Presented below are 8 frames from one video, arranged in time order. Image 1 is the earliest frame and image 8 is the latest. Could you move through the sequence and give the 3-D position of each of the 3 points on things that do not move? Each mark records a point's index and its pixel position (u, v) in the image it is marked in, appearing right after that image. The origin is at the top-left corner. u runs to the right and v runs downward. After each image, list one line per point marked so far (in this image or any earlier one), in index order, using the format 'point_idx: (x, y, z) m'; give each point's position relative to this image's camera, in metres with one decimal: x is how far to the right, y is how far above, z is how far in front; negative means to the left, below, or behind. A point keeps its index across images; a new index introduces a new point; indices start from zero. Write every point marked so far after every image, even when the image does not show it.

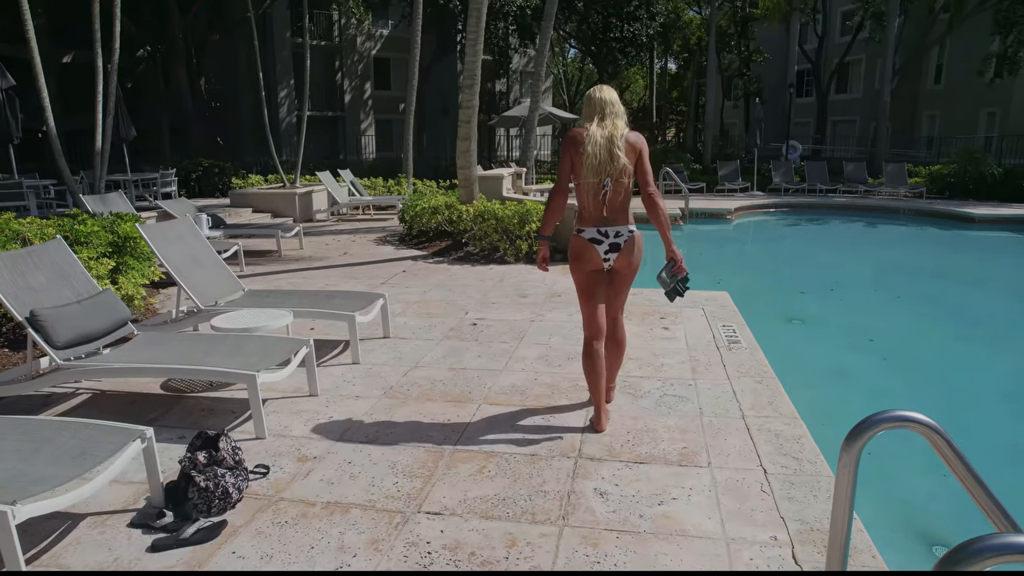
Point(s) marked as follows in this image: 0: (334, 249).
0: (-2.7, +0.6, +10.2) m
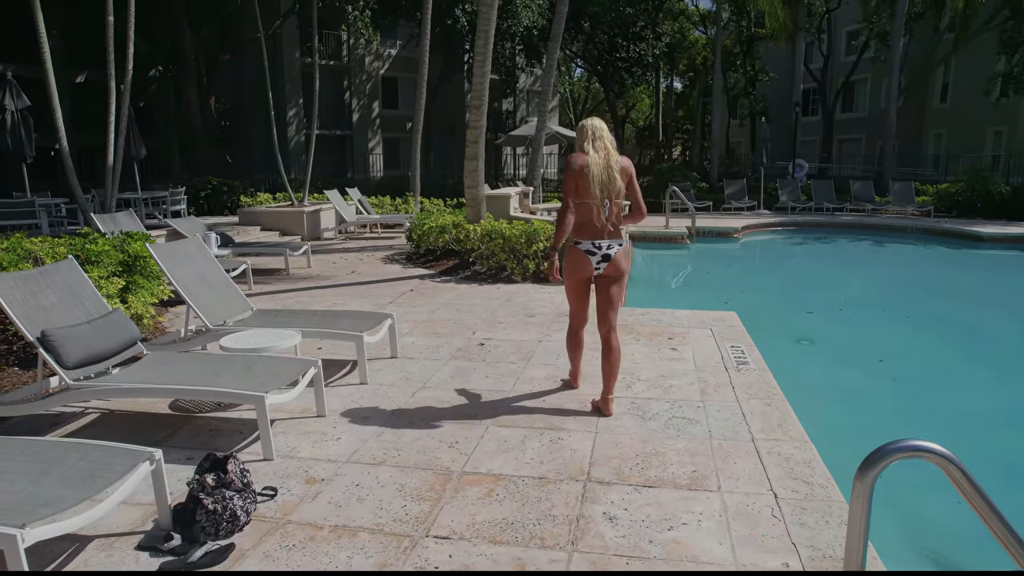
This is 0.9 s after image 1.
0: (-2.6, +0.3, +10.2) m
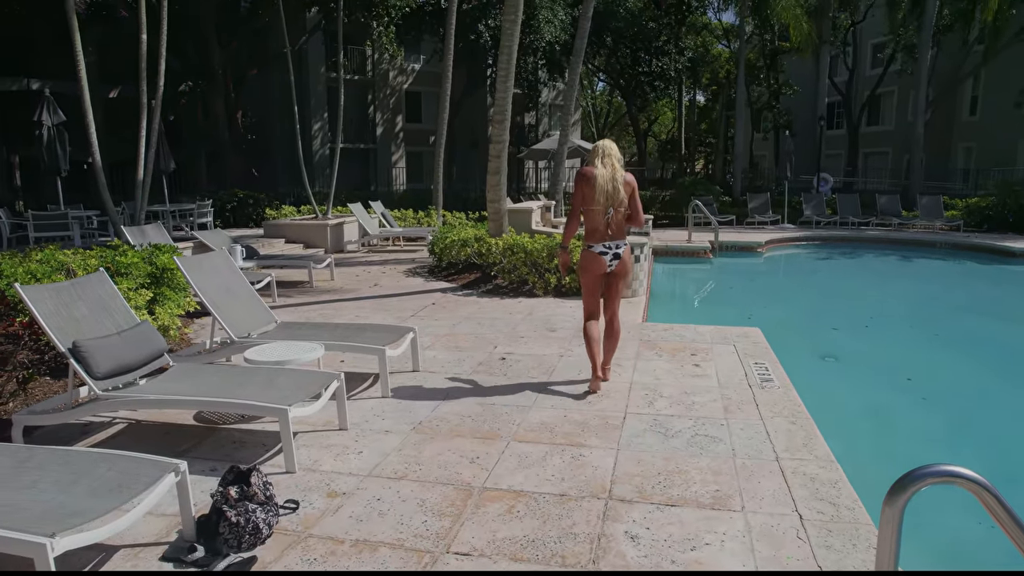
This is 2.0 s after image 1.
0: (-2.2, +0.1, +10.3) m
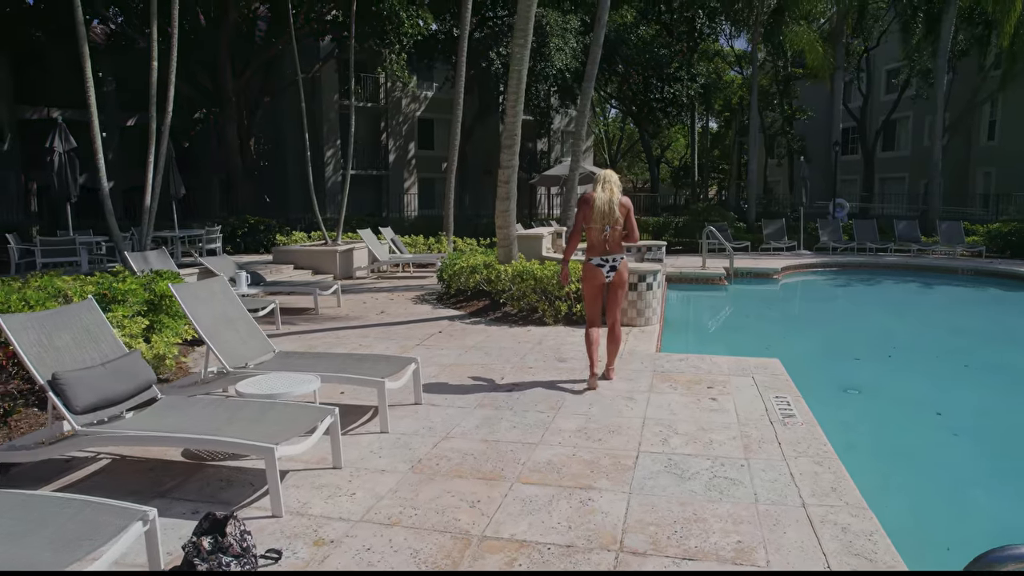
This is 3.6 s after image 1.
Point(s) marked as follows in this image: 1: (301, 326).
0: (-2.1, -0.3, +10.1) m
1: (-2.8, -0.5, +8.8) m
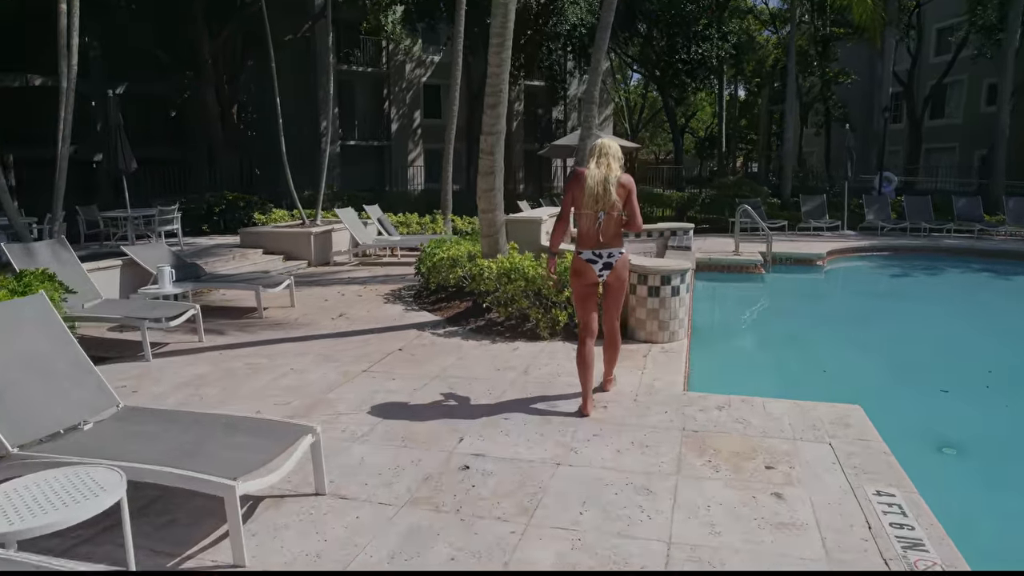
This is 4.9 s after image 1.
0: (-2.2, -0.3, +8.2) m
1: (-2.9, -0.5, +7.0) m
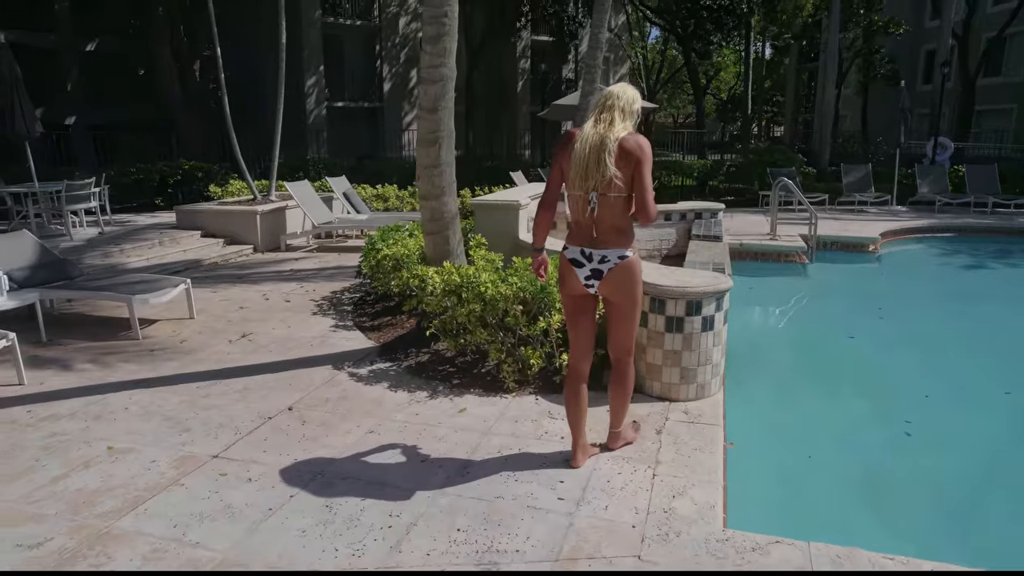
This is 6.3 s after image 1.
0: (-2.5, -0.3, +6.1) m
1: (-3.2, -0.6, +4.9) m
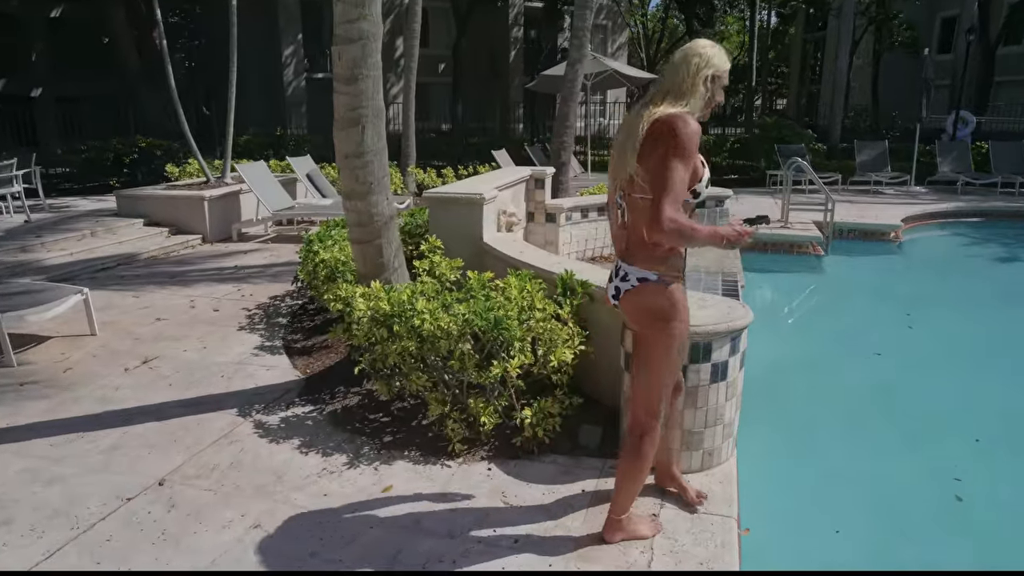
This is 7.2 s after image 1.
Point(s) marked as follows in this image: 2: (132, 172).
0: (-2.8, -0.4, +5.0) m
1: (-3.5, -0.8, +3.9) m
2: (-7.6, +2.3, +13.4) m
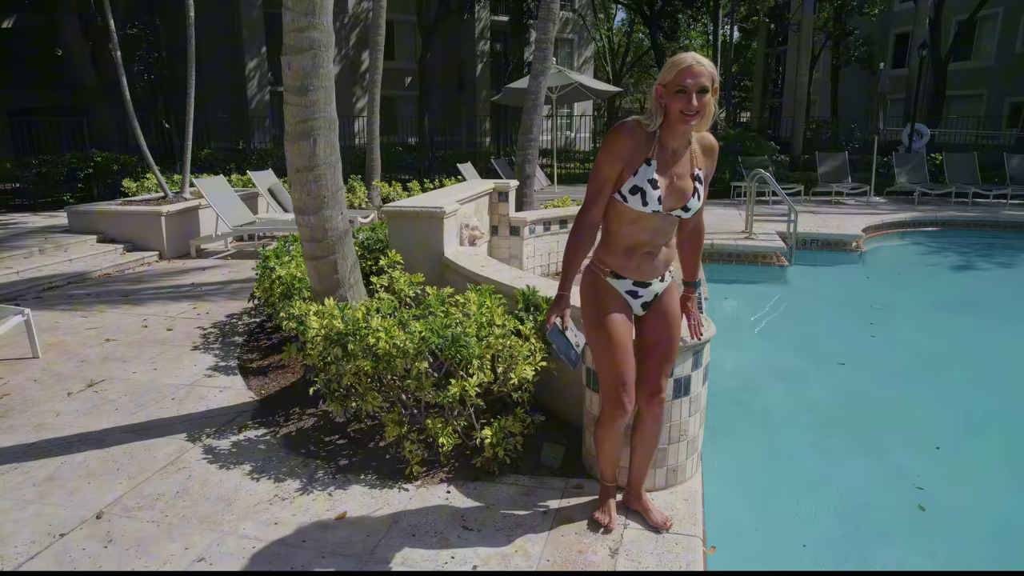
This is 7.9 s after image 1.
0: (-3.0, -0.6, +4.8) m
1: (-3.7, -0.9, +3.6) m
2: (-8.2, +1.9, +13.0) m
